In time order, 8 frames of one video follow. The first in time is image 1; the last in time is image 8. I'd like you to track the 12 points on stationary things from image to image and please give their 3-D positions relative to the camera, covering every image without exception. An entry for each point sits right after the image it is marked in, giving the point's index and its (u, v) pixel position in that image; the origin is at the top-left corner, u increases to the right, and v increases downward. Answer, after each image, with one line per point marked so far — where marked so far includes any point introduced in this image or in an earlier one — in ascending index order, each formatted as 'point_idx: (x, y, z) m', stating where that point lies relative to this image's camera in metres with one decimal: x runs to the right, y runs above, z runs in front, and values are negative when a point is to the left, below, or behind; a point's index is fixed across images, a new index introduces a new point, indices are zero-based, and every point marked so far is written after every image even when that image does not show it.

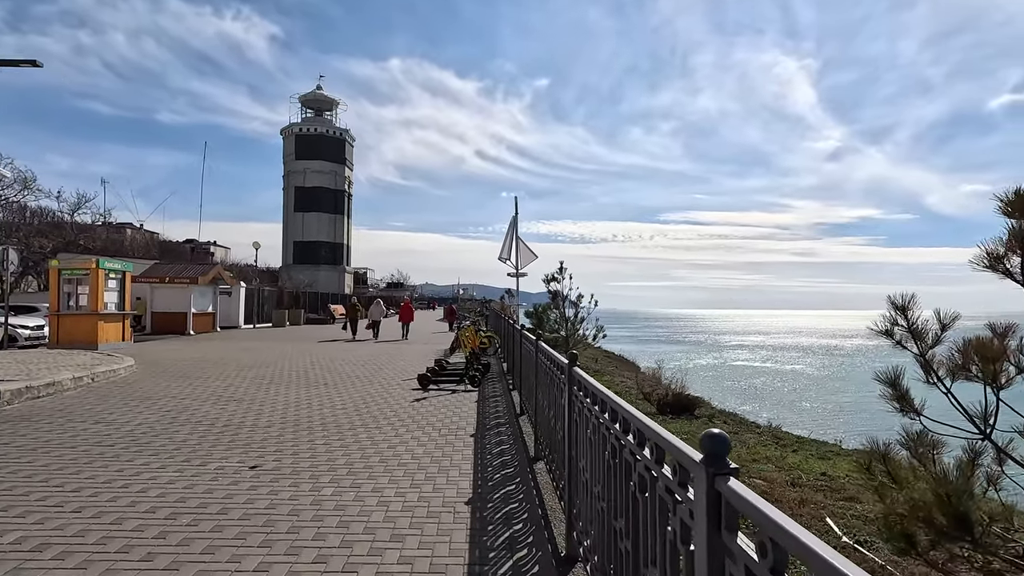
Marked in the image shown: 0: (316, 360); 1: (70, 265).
0: (-5.4, -1.9, +14.3) m
1: (-12.1, +0.6, +14.7) m
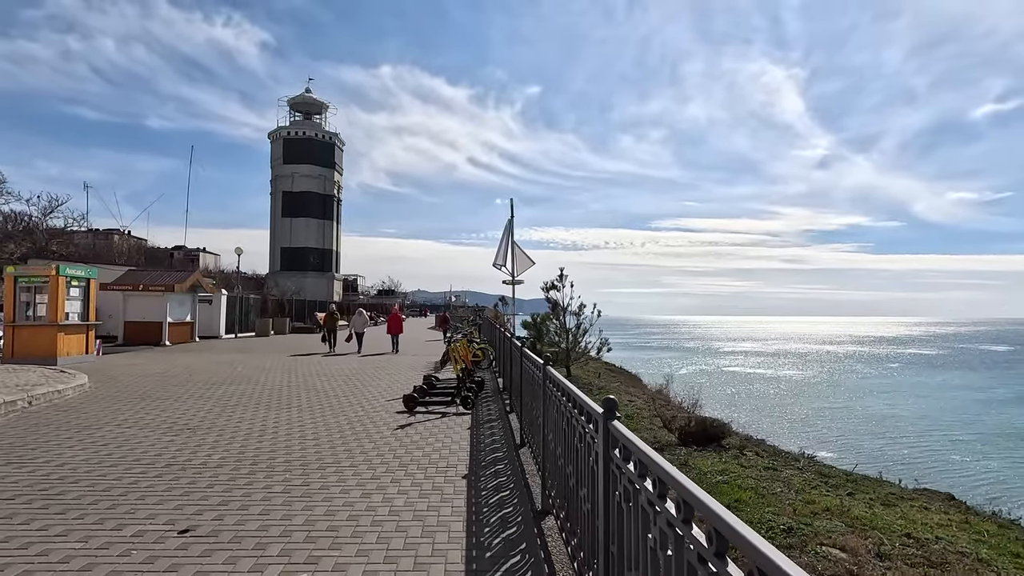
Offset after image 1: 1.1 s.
0: (-5.5, -2.1, +13.2) m
1: (-12.3, +0.4, +13.6) m
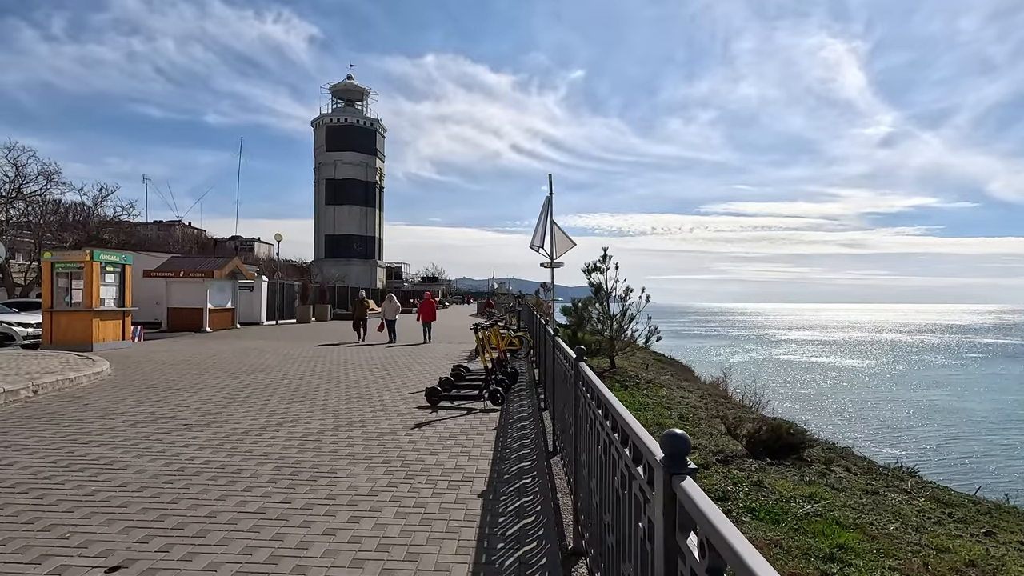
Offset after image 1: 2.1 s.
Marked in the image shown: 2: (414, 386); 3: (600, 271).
0: (-4.6, -1.8, +12.7) m
1: (-11.3, +0.8, +13.5) m
2: (-2.0, -2.0, +10.9) m
3: (+2.3, +0.4, +14.0) m
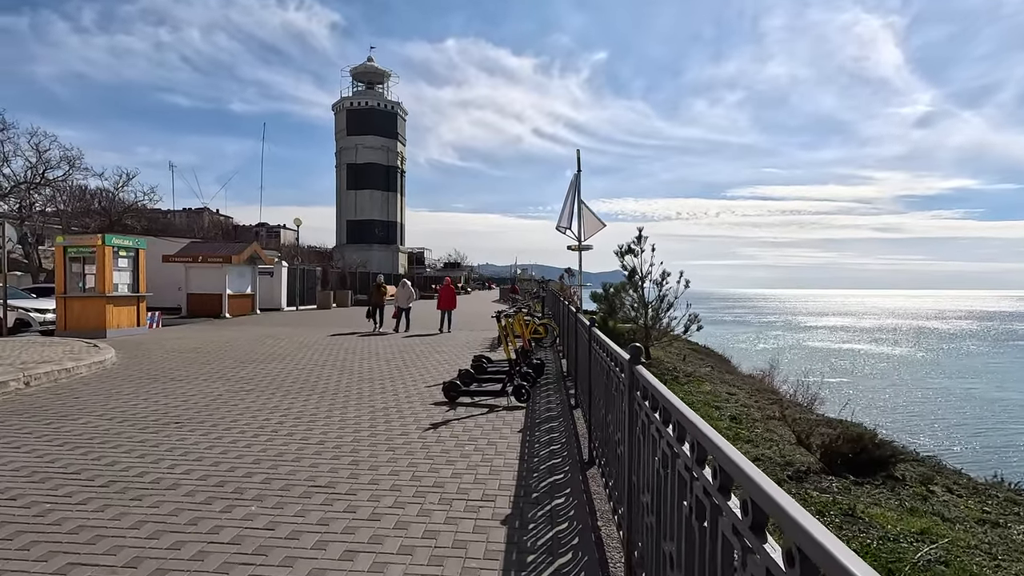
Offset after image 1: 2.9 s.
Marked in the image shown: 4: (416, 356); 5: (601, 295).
0: (-4.1, -1.4, +12.1) m
1: (-10.7, +1.1, +13.2) m
2: (-1.5, -1.7, +10.2) m
3: (+2.9, +0.8, +13.1) m
4: (-2.1, -1.5, +11.8) m
5: (+3.0, -0.2, +17.2) m
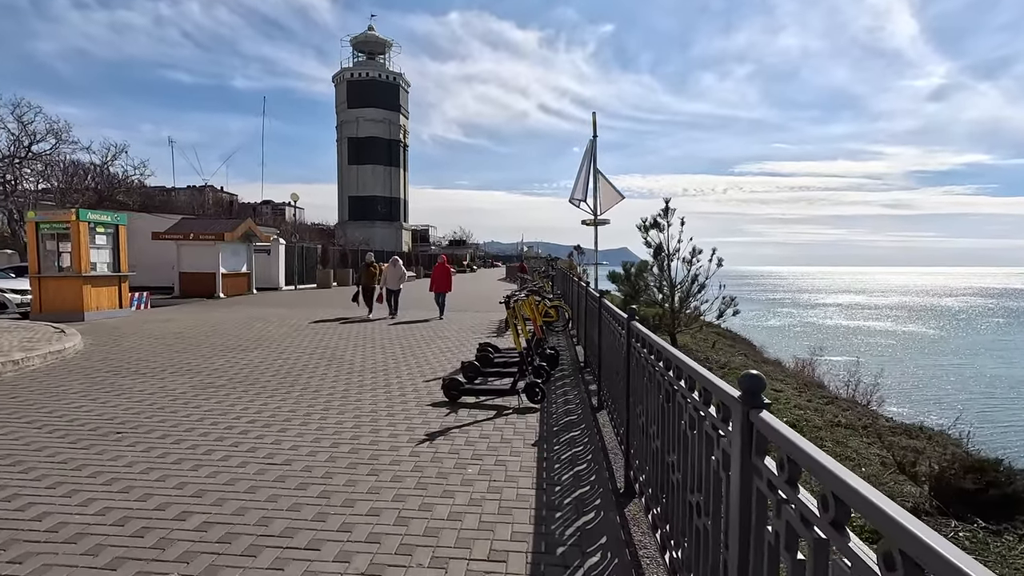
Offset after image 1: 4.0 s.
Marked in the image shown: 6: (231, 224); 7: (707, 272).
0: (-3.9, -1.0, +11.1) m
1: (-10.5, +1.6, +12.2) m
2: (-1.4, -1.3, +9.2) m
3: (+3.1, +1.3, +12.0) m
4: (-2.0, -1.1, +10.8) m
5: (+3.2, +0.4, +16.1) m
6: (-10.4, +2.4, +19.9) m
7: (+5.5, +0.1, +15.3) m
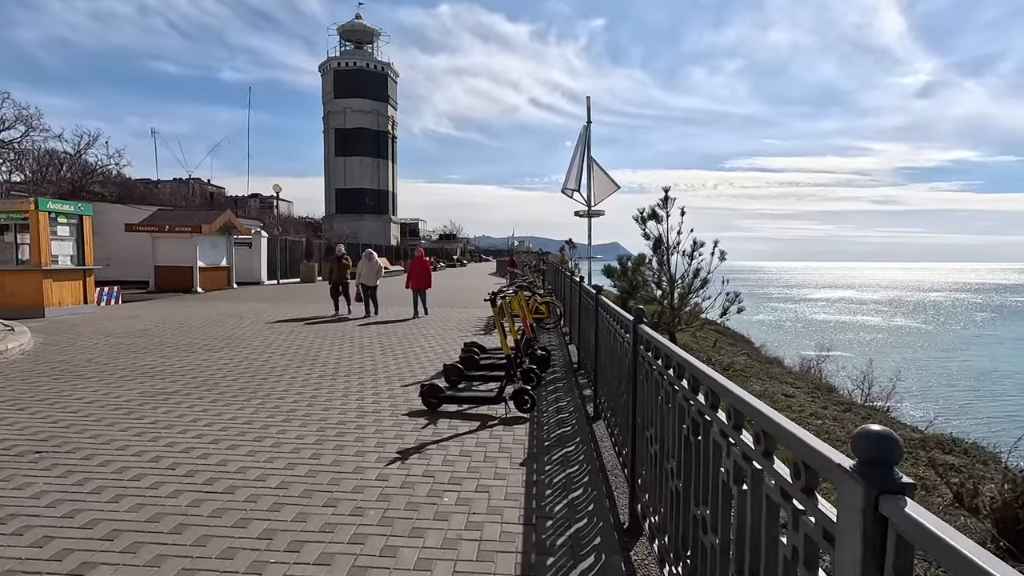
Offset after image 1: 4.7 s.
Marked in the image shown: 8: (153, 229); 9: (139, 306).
0: (-4.1, -0.9, +10.5) m
1: (-10.8, +1.7, +11.4) m
2: (-1.6, -1.2, +8.6) m
3: (+2.9, +1.4, +11.4) m
4: (-2.2, -1.0, +10.2) m
5: (+2.9, +0.6, +15.6) m
6: (-10.8, +2.6, +19.1) m
7: (+5.2, +0.3, +14.8) m
8: (-12.3, +2.0, +18.5) m
9: (-9.8, -0.4, +14.1) m
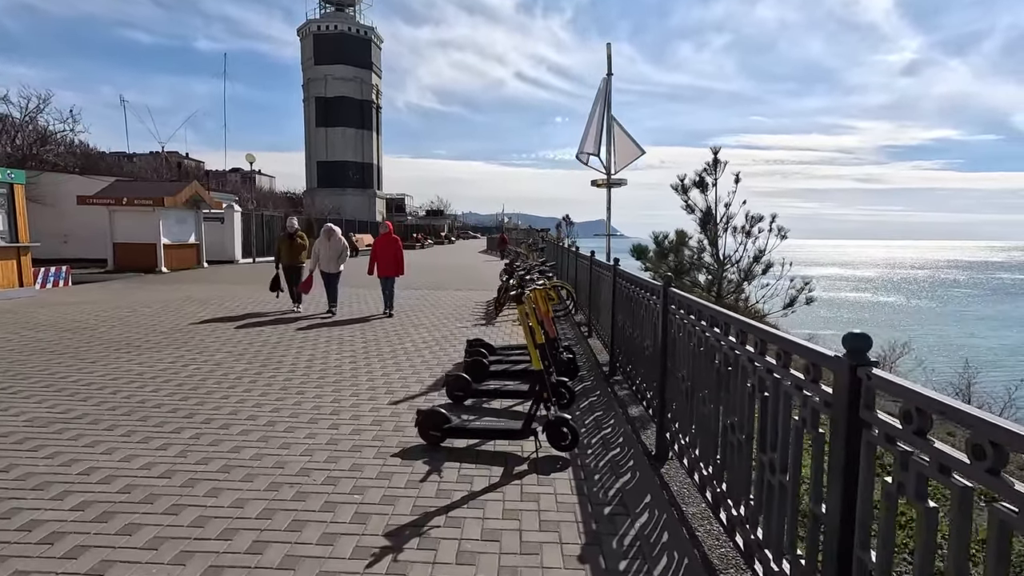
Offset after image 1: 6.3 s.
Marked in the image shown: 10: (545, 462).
0: (-4.0, -0.6, +8.9) m
1: (-10.7, +2.1, +9.6) m
2: (-1.4, -1.0, +7.2) m
3: (+2.9, +1.7, +10.0) m
4: (-2.1, -0.7, +8.7) m
5: (+2.9, +1.1, +14.2) m
6: (-10.9, +3.3, +17.2) m
7: (+5.2, +0.7, +13.4) m
8: (-12.4, +2.7, +16.6) m
9: (-9.8, 0.0, +12.4) m
10: (+0.2, -1.1, +3.5) m
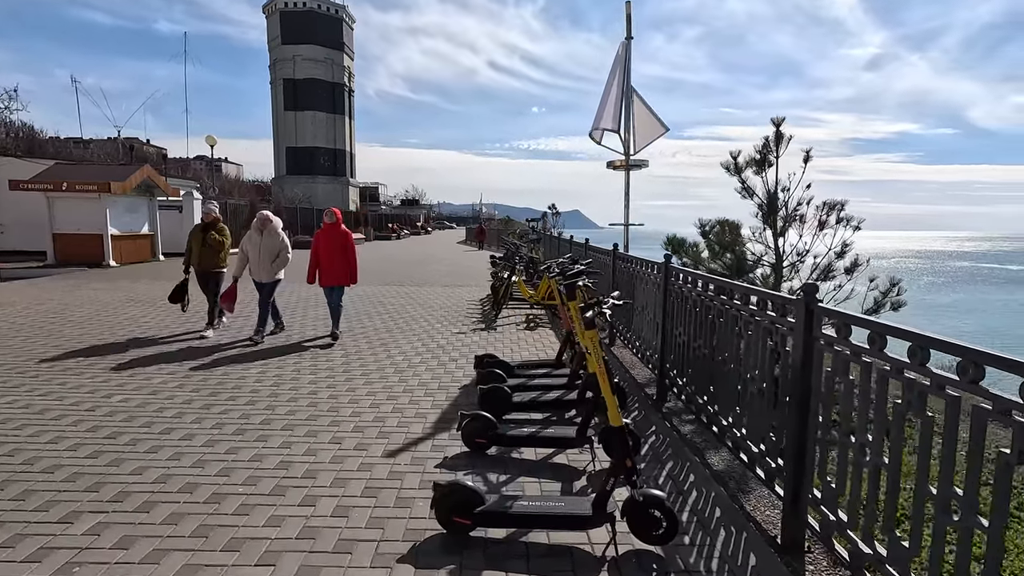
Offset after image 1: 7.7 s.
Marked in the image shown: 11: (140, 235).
0: (-4.0, -0.6, +7.6) m
1: (-10.7, +2.1, +7.8) m
2: (-1.3, -1.0, +5.9) m
3: (+2.9, +1.8, +8.9) m
4: (-2.0, -0.7, +7.4) m
5: (+2.7, +1.2, +13.1) m
6: (-11.3, +3.4, +15.4) m
7: (+5.0, +0.9, +12.4) m
8: (-12.8, +2.8, +14.7) m
9: (-9.9, +0.1, +10.8) m
10: (+0.5, -1.2, +2.3) m
11: (-11.6, +1.6, +16.8) m
